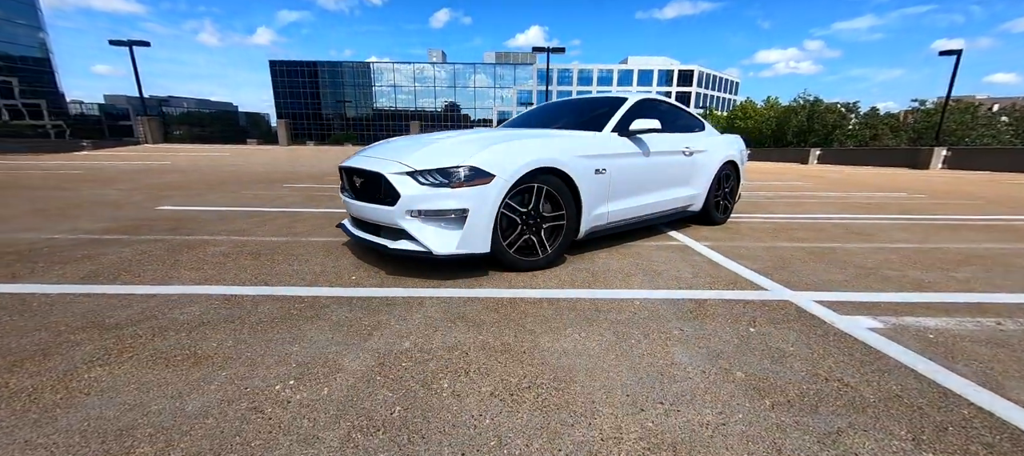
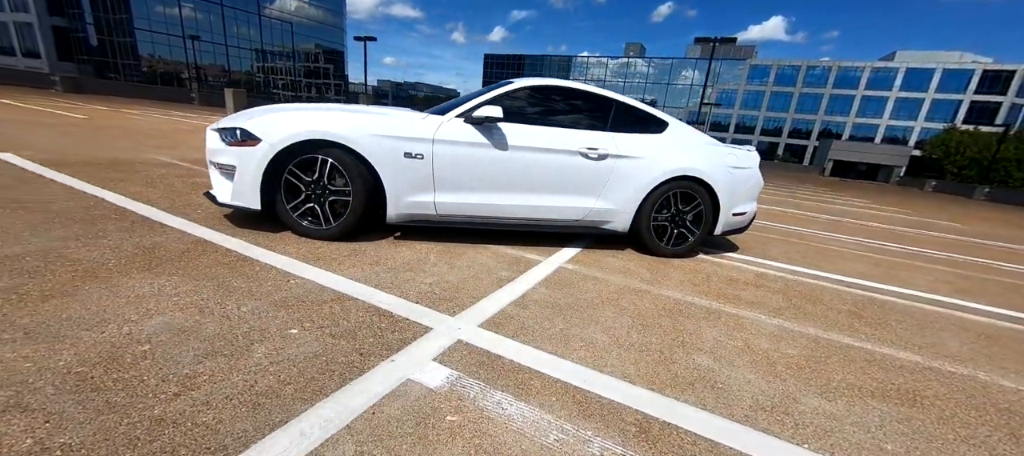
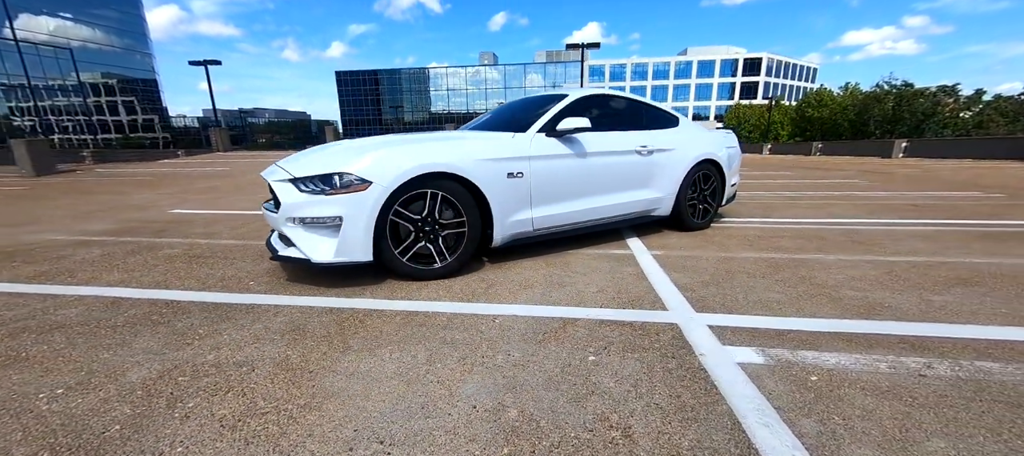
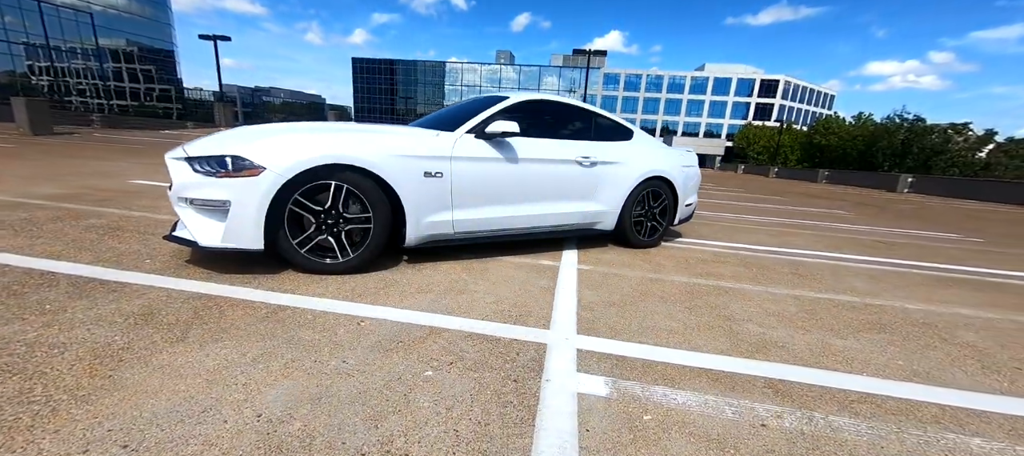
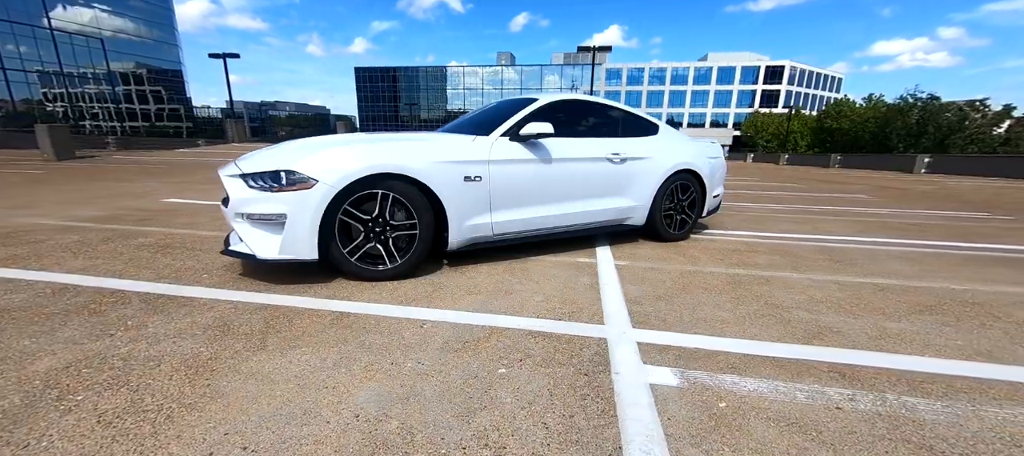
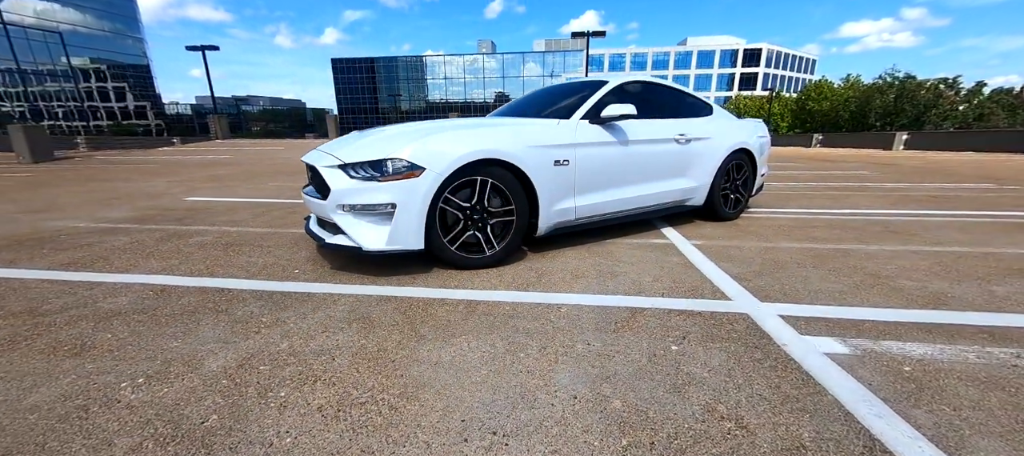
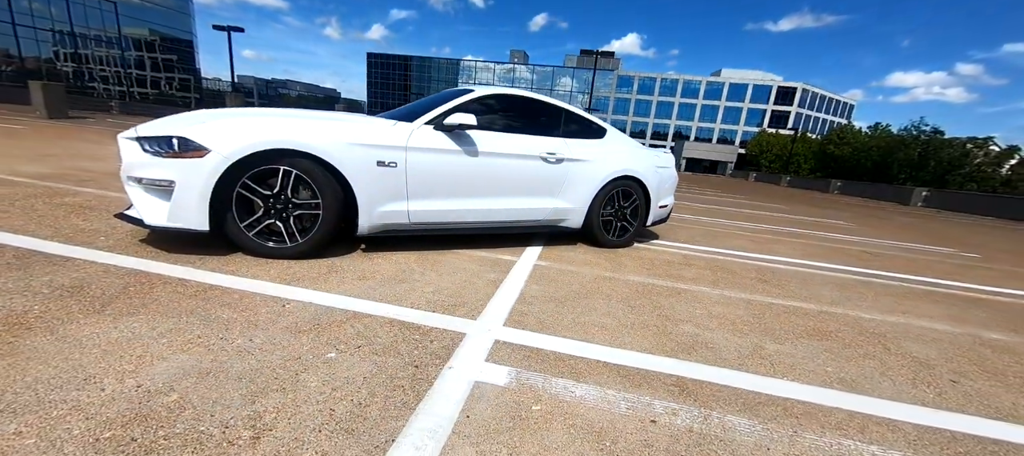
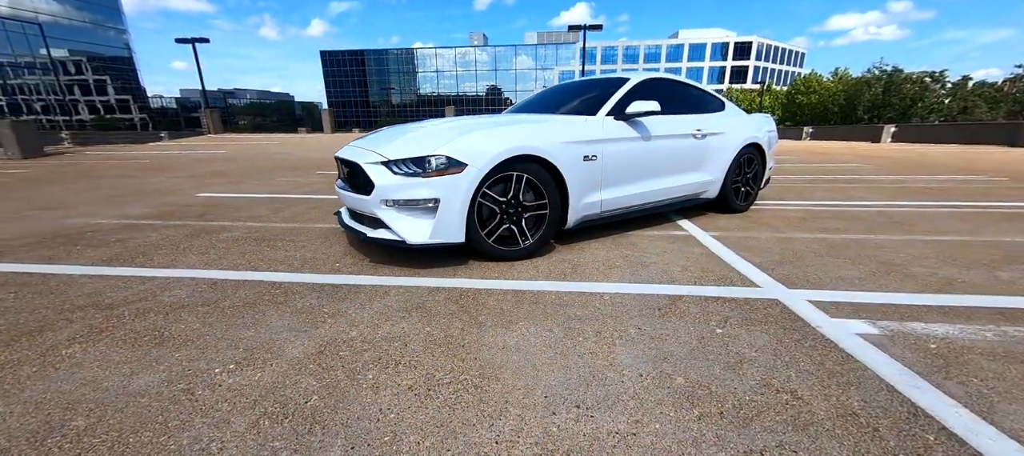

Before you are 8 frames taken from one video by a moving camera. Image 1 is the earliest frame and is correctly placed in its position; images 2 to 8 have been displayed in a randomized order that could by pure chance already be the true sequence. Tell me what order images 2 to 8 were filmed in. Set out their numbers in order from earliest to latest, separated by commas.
8, 6, 3, 5, 4, 7, 2
